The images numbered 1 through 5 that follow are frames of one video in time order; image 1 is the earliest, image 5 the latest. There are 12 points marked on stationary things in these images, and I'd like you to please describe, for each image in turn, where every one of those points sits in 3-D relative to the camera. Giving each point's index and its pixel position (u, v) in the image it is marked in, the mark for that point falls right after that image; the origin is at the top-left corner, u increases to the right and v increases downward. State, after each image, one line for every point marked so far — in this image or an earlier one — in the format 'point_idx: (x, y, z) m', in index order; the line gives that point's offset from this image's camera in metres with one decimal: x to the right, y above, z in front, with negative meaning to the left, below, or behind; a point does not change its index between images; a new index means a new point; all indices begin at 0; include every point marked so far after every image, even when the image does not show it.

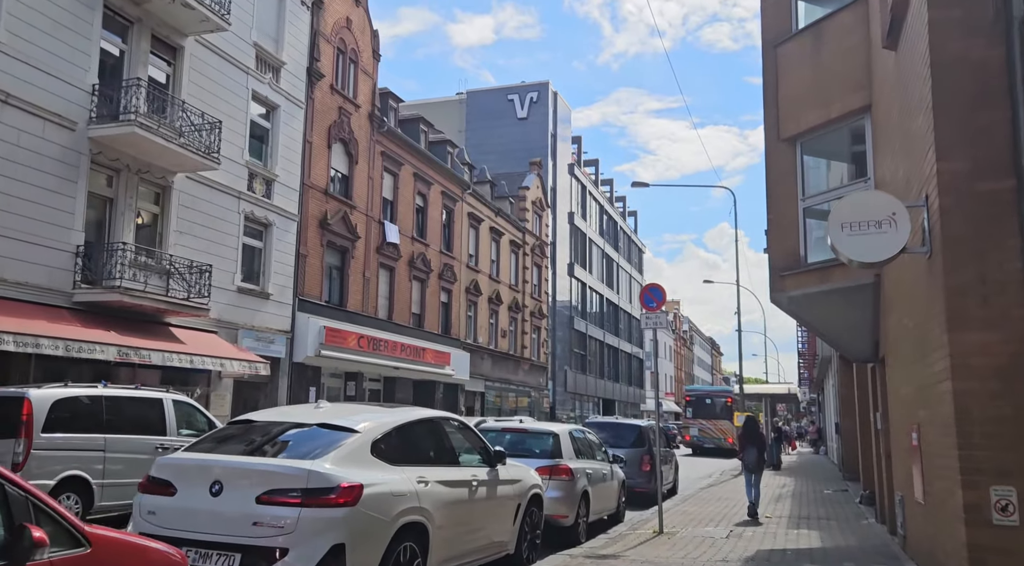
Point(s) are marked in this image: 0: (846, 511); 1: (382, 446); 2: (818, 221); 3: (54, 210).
0: (+5.4, -3.7, +13.8) m
1: (-0.9, -1.1, +5.9) m
2: (+4.0, +0.8, +11.0) m
3: (-8.3, +1.3, +15.3) m
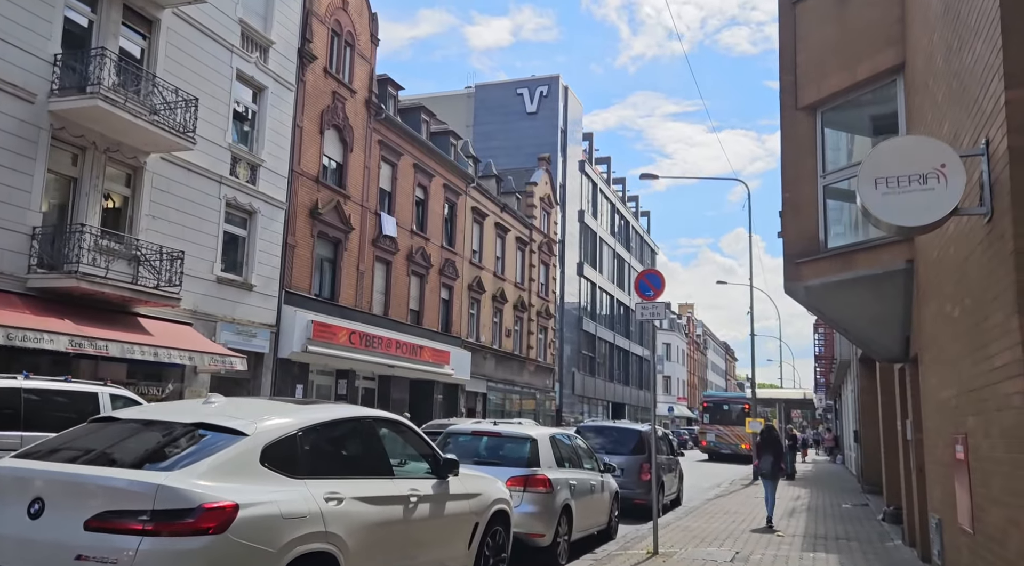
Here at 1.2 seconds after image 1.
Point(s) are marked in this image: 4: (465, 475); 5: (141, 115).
0: (+5.2, -3.6, +12.4) m
1: (-1.2, -0.9, +4.6) m
2: (+3.7, +0.9, +9.7) m
3: (-8.4, +1.6, +14.2) m
4: (-0.4, -1.5, +6.5) m
5: (-6.9, +3.1, +15.8) m
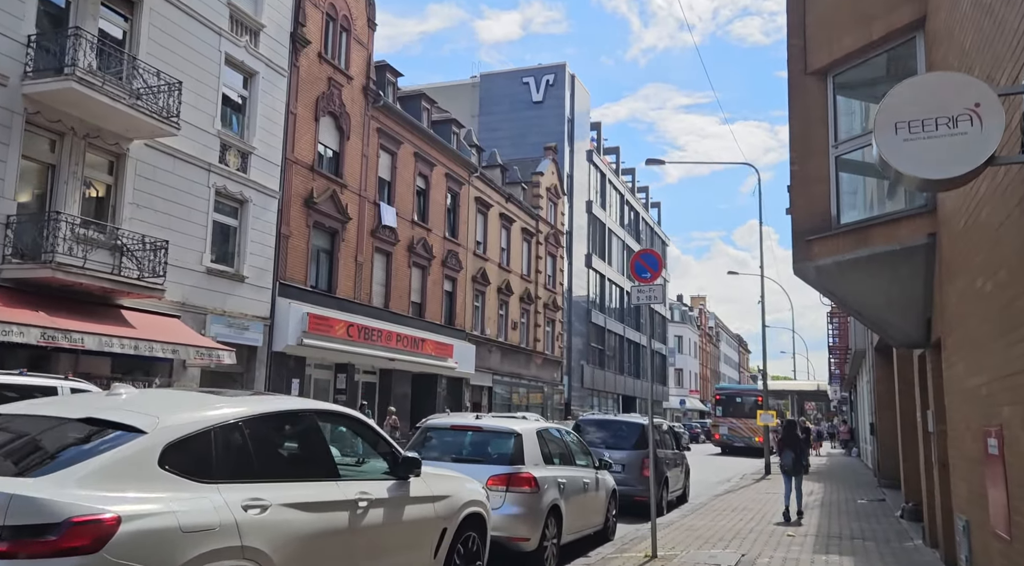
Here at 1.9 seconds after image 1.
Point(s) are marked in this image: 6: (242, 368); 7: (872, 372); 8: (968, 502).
0: (+5.1, -3.4, +11.7) m
1: (-1.4, -0.8, +3.9) m
2: (+3.6, +1.1, +8.9) m
3: (-8.5, +1.7, +13.6) m
4: (-0.6, -1.3, +5.7) m
5: (-7.0, +3.3, +15.1) m
6: (-6.4, -2.0, +20.0) m
7: (+7.7, -1.9, +18.2) m
8: (+3.6, -1.7, +6.8) m
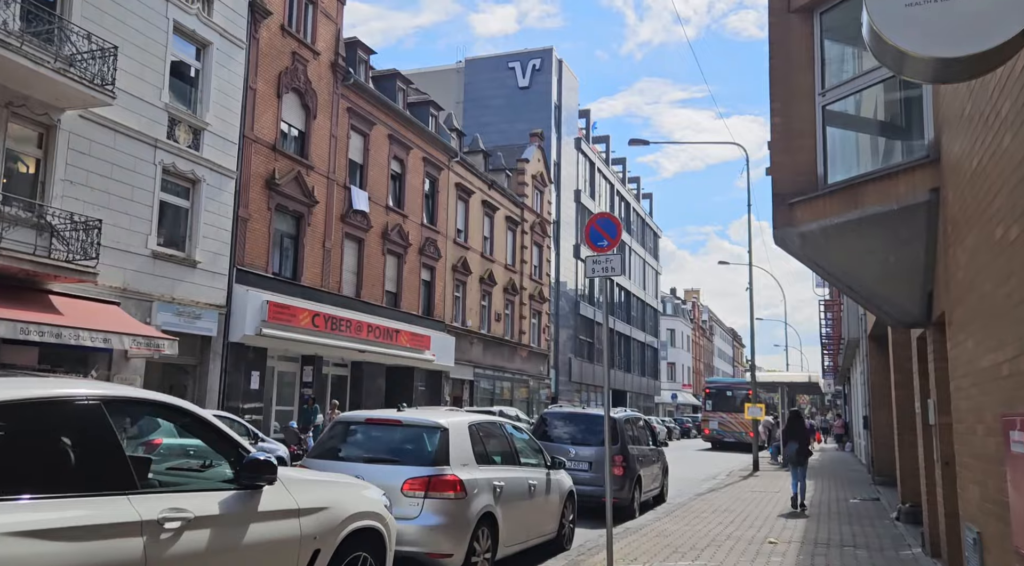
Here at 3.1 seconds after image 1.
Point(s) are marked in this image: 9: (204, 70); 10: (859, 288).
0: (+4.5, -3.1, +10.4) m
1: (-2.0, -0.5, +2.6) m
2: (+3.0, +1.4, +7.7) m
3: (-9.1, +2.0, +12.3) m
4: (-1.1, -1.0, +4.5) m
5: (-7.6, +3.6, +13.8) m
6: (-7.0, -1.7, +18.8) m
7: (+7.1, -1.6, +17.0) m
8: (+3.1, -1.5, +5.6) m
9: (-6.9, +4.8, +19.0) m
10: (+3.3, -0.1, +8.0) m
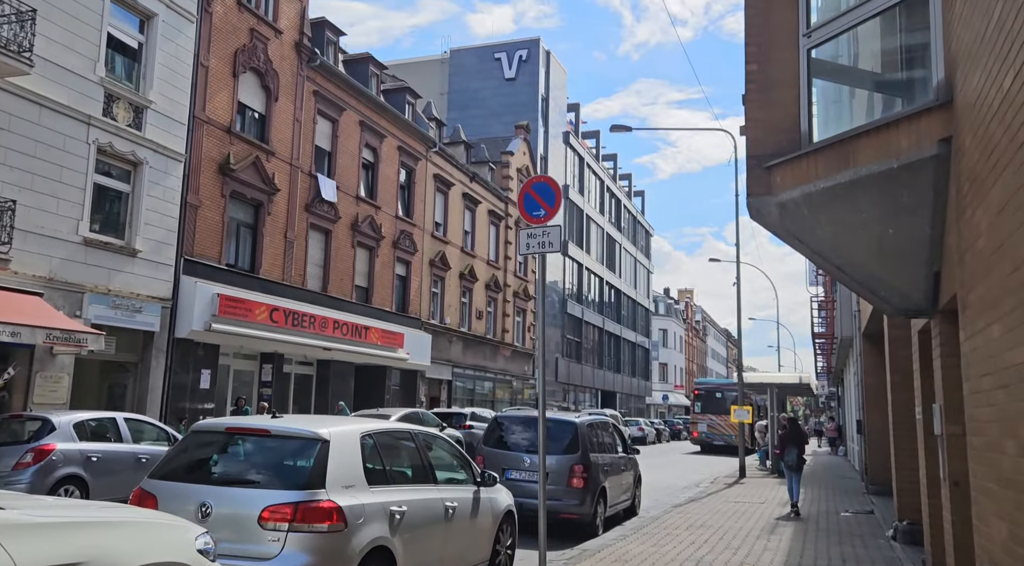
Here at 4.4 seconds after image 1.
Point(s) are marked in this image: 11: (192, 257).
0: (+3.9, -2.9, +9.1) m
1: (-2.6, -0.4, +1.2) m
2: (+2.4, +1.6, +6.3) m
3: (-9.7, +2.2, +10.9) m
4: (-1.7, -0.9, +3.1) m
5: (-8.2, +3.8, +12.4) m
6: (-7.7, -1.5, +17.4) m
7: (+6.4, -1.5, +15.7) m
8: (+2.4, -1.3, +4.2) m
9: (-7.5, +4.9, +17.6) m
10: (+2.6, +0.1, +6.7) m
11: (-7.0, +0.6, +18.7) m
